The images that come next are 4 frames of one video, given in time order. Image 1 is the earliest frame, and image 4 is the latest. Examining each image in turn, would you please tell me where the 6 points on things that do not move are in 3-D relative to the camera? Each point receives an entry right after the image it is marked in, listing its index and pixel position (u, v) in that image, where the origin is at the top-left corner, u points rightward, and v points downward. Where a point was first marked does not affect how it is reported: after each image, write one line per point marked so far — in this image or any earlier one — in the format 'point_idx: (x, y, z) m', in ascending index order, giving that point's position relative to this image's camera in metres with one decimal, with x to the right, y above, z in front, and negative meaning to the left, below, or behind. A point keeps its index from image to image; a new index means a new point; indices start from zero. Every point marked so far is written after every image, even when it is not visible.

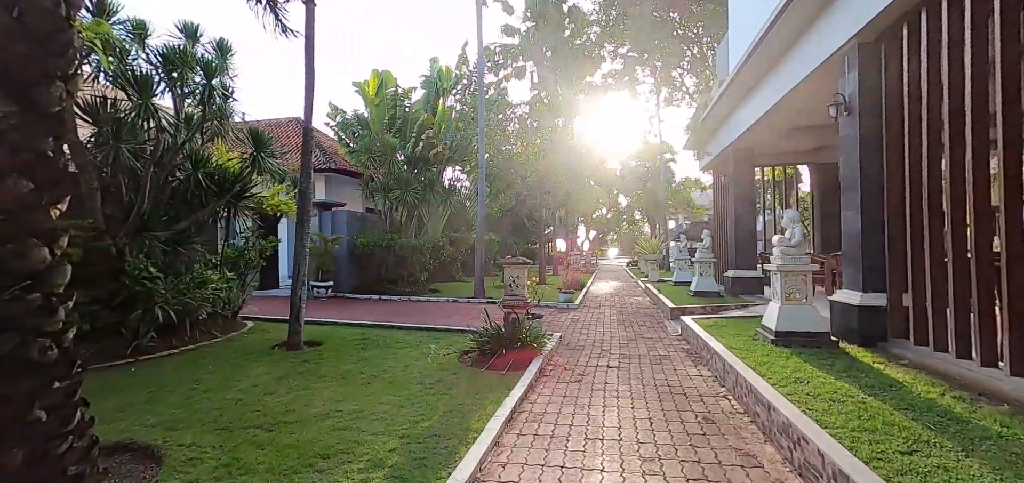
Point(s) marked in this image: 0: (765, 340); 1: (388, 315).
0: (+2.8, -1.1, +5.1) m
1: (-2.5, -1.5, +9.2) m
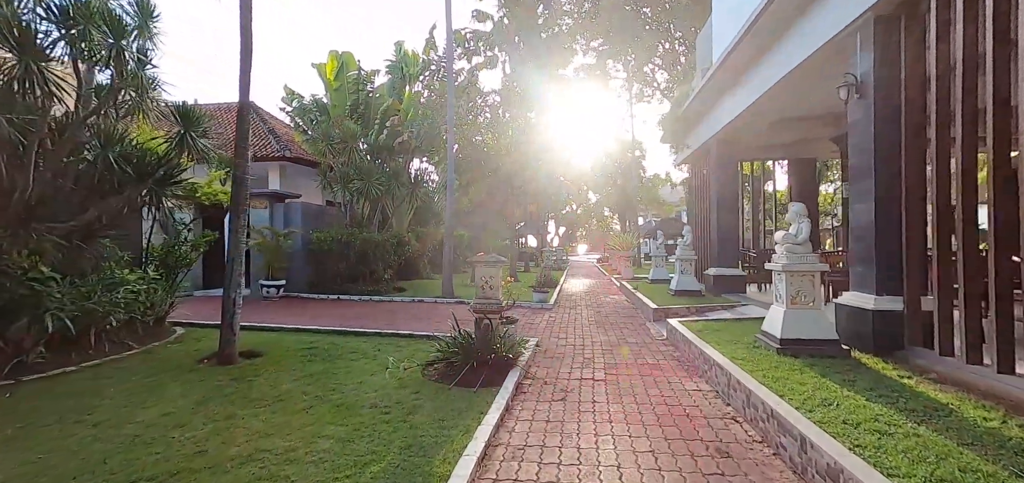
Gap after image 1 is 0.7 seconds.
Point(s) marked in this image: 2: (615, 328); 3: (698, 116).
0: (+2.6, -1.1, +4.5) m
1: (-3.1, -1.4, +8.3) m
2: (+1.7, -1.4, +7.5) m
3: (+4.4, +3.0, +10.7) m
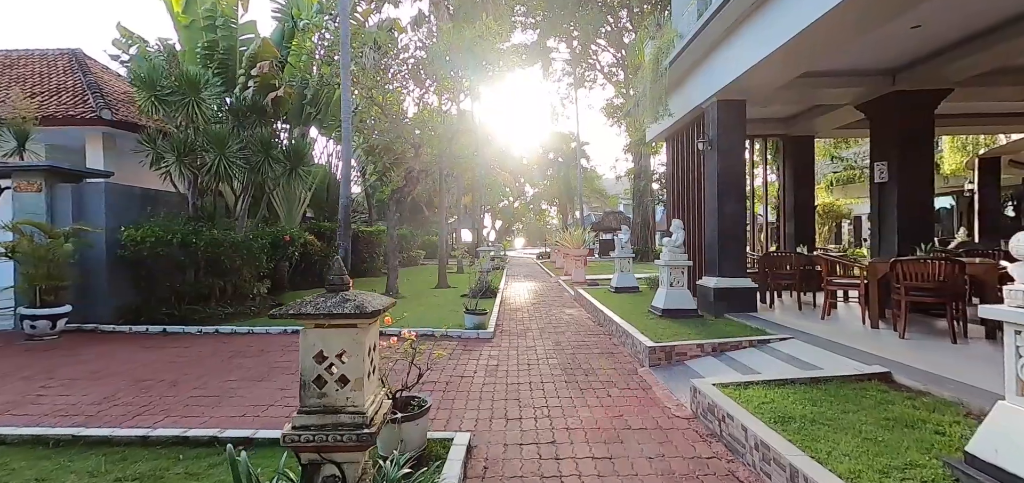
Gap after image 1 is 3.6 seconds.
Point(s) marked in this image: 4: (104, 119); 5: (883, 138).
0: (+2.1, -1.1, +1.8) m
1: (-4.0, -1.4, +4.8) m
2: (+0.9, -1.5, +4.7) m
3: (+3.0, +3.0, +8.1) m
4: (-8.2, +2.5, +9.1) m
5: (+5.7, +1.6, +7.0) m
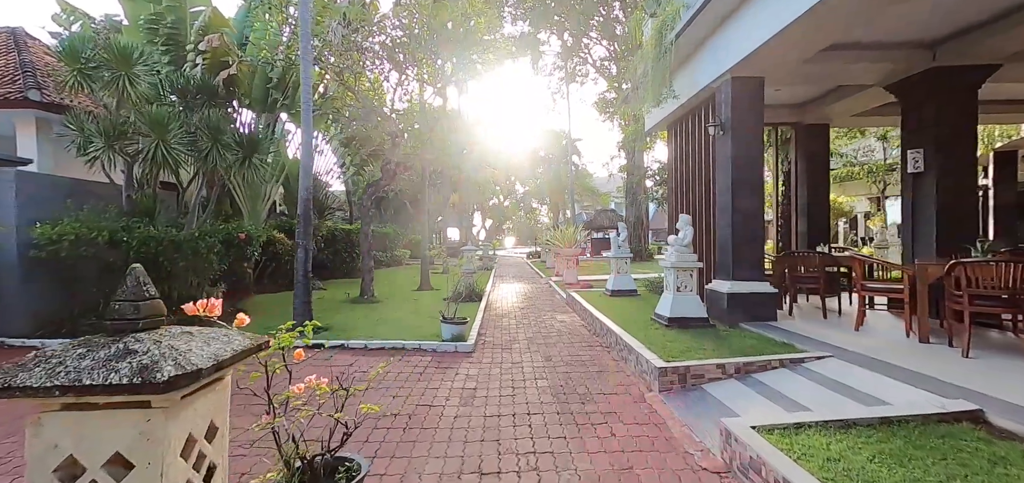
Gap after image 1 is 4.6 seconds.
0: (+2.0, -1.1, +0.9) m
1: (-4.1, -1.4, +3.8) m
2: (+0.7, -1.5, +3.8) m
3: (+2.8, +3.0, +7.2) m
4: (-8.4, +2.5, +8.0) m
5: (+5.5, +1.6, +6.1) m
